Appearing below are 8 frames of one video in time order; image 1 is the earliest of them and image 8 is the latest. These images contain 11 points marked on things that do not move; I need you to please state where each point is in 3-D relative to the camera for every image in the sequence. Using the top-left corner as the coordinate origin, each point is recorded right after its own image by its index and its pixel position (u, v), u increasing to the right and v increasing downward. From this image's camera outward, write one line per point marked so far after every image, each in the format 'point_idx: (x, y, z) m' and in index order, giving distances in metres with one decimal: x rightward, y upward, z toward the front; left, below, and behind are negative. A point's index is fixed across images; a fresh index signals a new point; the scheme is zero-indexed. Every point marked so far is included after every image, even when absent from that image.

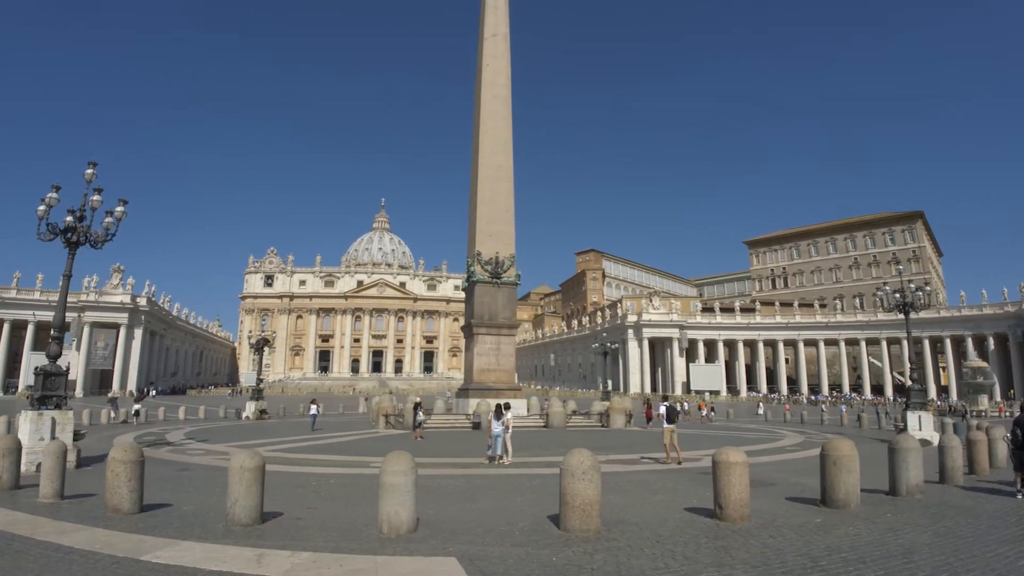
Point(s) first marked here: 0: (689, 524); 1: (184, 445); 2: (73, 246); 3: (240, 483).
0: (+1.2, -1.6, +4.1) m
1: (-7.6, -3.7, +13.9) m
2: (-9.1, +0.6, +12.3) m
3: (-3.0, -1.9, +6.0) m
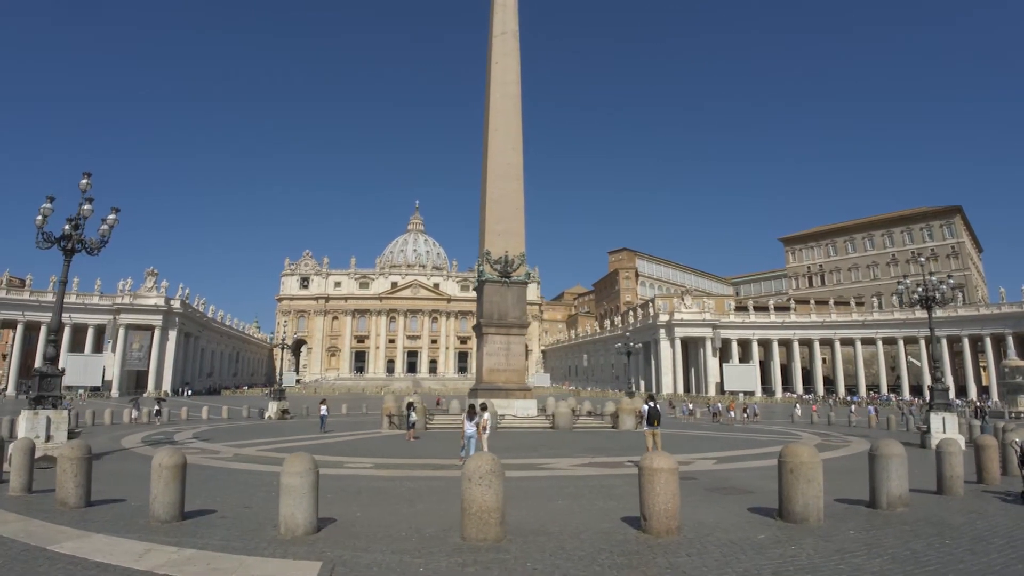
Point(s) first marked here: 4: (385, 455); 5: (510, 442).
0: (+0.6, -1.5, +3.7) m
1: (-7.7, -3.7, +14.0) m
2: (-9.2, +0.6, +12.4) m
3: (-3.5, -1.8, +5.8) m
4: (-2.2, -2.7, +9.8) m
5: (-0.1, -3.0, +11.6) m
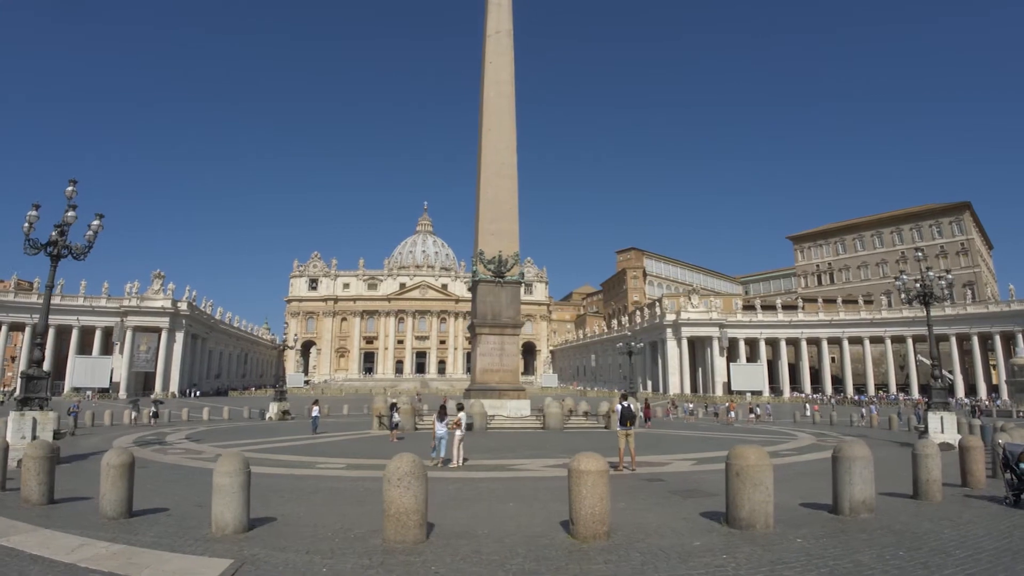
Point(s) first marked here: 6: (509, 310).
0: (+0.1, -1.5, +3.6) m
1: (-7.9, -3.7, +14.0) m
2: (-9.5, +0.6, +12.5) m
3: (-3.9, -1.8, +5.8) m
4: (-2.5, -2.7, +9.8) m
5: (-0.4, -3.0, +11.5) m
6: (-0.1, -0.7, +19.9) m
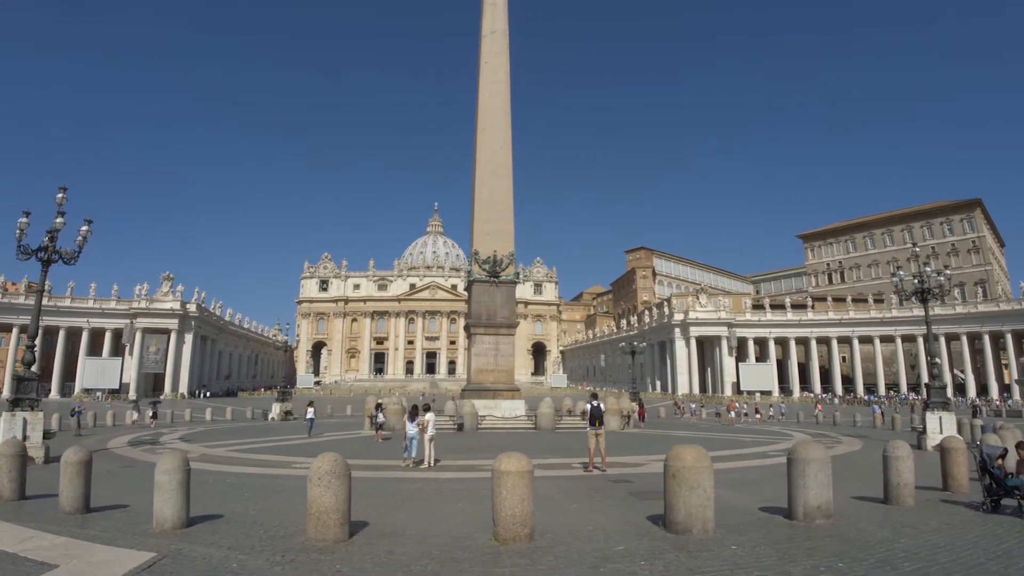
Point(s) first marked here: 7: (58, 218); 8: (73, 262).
0: (-0.3, -1.5, +3.5) m
1: (-8.2, -3.7, +14.1) m
2: (-9.8, +0.5, +12.6) m
3: (-4.4, -1.8, +5.8) m
4: (-2.9, -2.8, +9.8) m
5: (-0.8, -3.0, +11.5) m
6: (-0.3, -0.7, +19.9) m
7: (-9.2, +1.4, +12.1) m
8: (-9.3, +0.5, +12.6) m
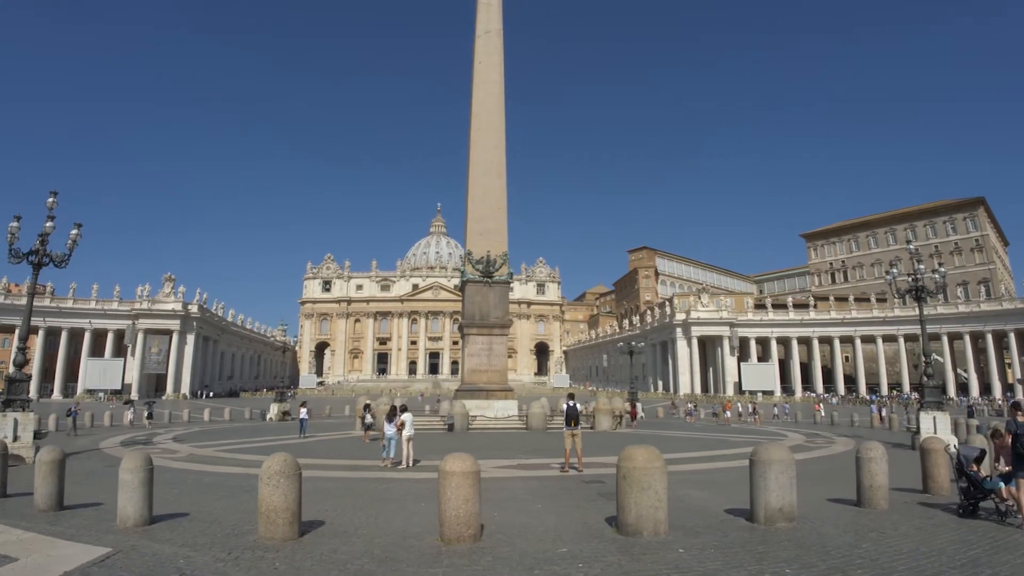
0: (-0.6, -1.5, +3.6) m
1: (-8.5, -3.8, +14.2) m
2: (-10.1, +0.5, +12.7) m
3: (-4.7, -1.9, +5.9) m
4: (-3.1, -2.8, +9.8) m
5: (-1.0, -3.0, +11.5) m
6: (-0.5, -0.7, +19.9) m
7: (-9.5, +1.4, +12.2) m
8: (-9.6, +0.5, +12.7) m
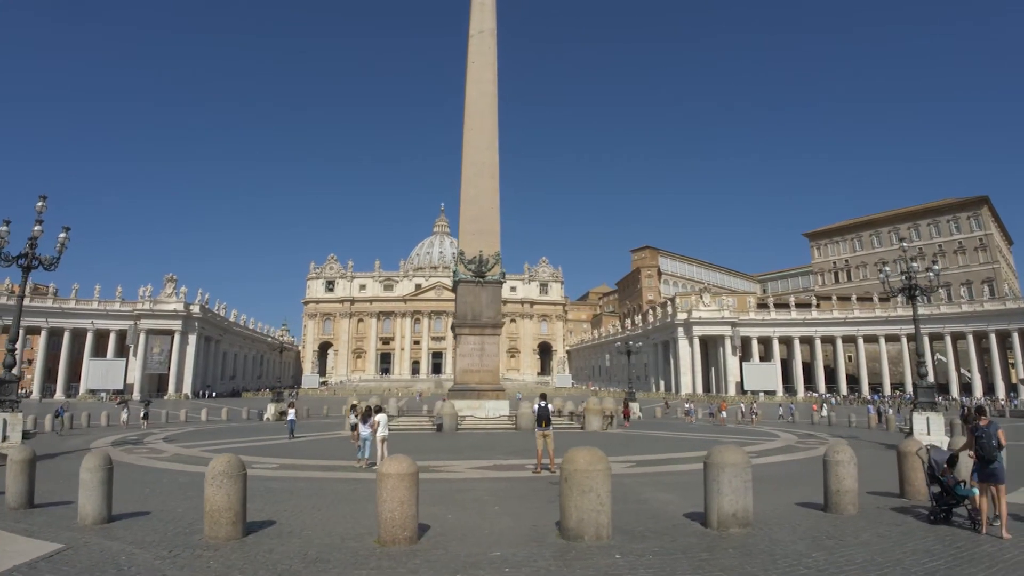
0: (-1.0, -1.5, +3.6) m
1: (-8.8, -3.8, +14.2) m
2: (-10.4, +0.5, +12.8) m
3: (-5.0, -1.9, +5.9) m
4: (-3.5, -2.8, +9.9) m
5: (-1.3, -3.0, +11.5) m
6: (-0.7, -0.7, +19.9) m
7: (-9.8, +1.4, +12.2) m
8: (-9.9, +0.5, +12.7) m
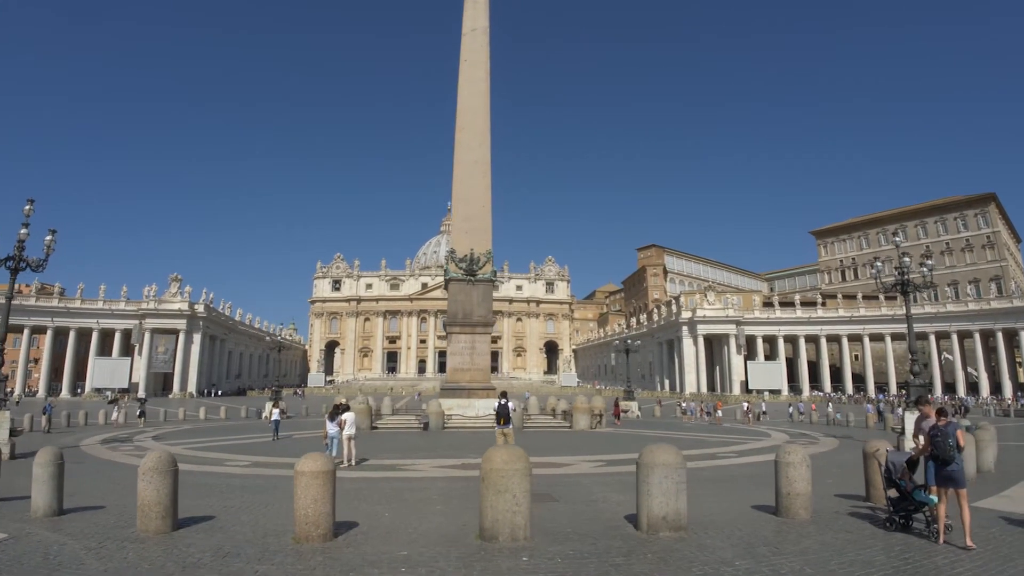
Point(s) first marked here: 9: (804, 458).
0: (-1.5, -1.5, +3.6) m
1: (-9.1, -3.8, +14.3) m
2: (-10.8, +0.5, +12.9) m
3: (-5.5, -1.9, +5.9) m
4: (-3.9, -2.8, +9.9) m
5: (-1.7, -3.0, +11.5) m
6: (-1.0, -0.7, +19.9) m
7: (-10.2, +1.4, +12.3) m
8: (-10.3, +0.5, +12.8) m
9: (+2.8, -1.6, +5.8) m
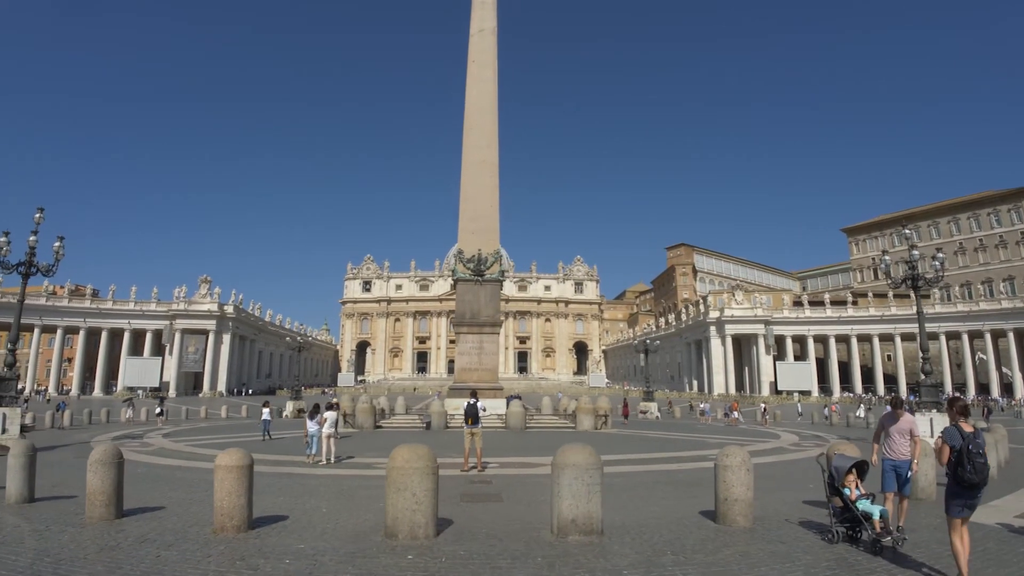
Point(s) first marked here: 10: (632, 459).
0: (-2.1, -1.5, +3.7) m
1: (-9.1, -3.8, +14.9) m
2: (-10.9, +0.4, +13.5) m
3: (-5.9, -1.9, +6.3) m
4: (-4.1, -2.8, +10.2) m
5: (-1.9, -3.0, +11.7) m
6: (-0.8, -0.7, +20.0) m
7: (-10.4, +1.3, +12.9) m
8: (-10.4, +0.4, +13.5) m
9: (+2.4, -1.6, +5.8) m
10: (+1.9, -2.7, +9.4) m
